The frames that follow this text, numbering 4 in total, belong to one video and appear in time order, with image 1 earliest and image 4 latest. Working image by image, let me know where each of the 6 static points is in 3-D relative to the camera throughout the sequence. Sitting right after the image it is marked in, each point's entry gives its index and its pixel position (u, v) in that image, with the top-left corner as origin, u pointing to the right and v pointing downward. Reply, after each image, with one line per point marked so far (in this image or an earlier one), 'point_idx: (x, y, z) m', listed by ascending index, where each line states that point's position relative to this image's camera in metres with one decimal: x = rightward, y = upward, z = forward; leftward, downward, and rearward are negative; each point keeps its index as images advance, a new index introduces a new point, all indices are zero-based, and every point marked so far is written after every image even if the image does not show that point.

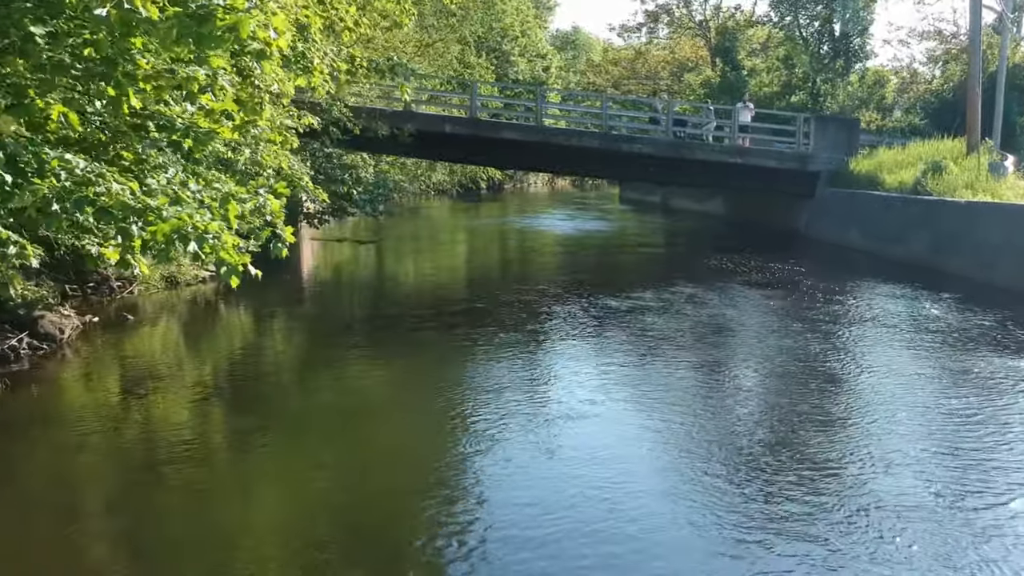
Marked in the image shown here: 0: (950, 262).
0: (+8.6, +0.5, +18.8) m
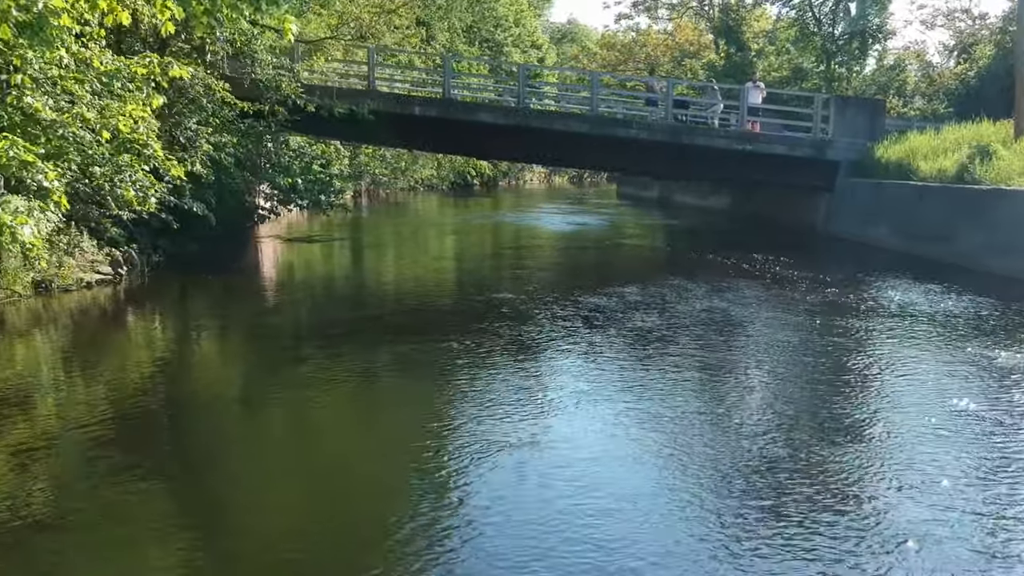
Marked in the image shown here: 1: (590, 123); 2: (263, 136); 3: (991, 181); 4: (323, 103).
0: (+8.2, +0.5, +16.5) m
1: (+1.7, +3.4, +20.0) m
2: (-4.8, +2.8, +17.9) m
3: (+8.4, +1.9, +17.0) m
4: (-3.8, +3.7, +18.9) m
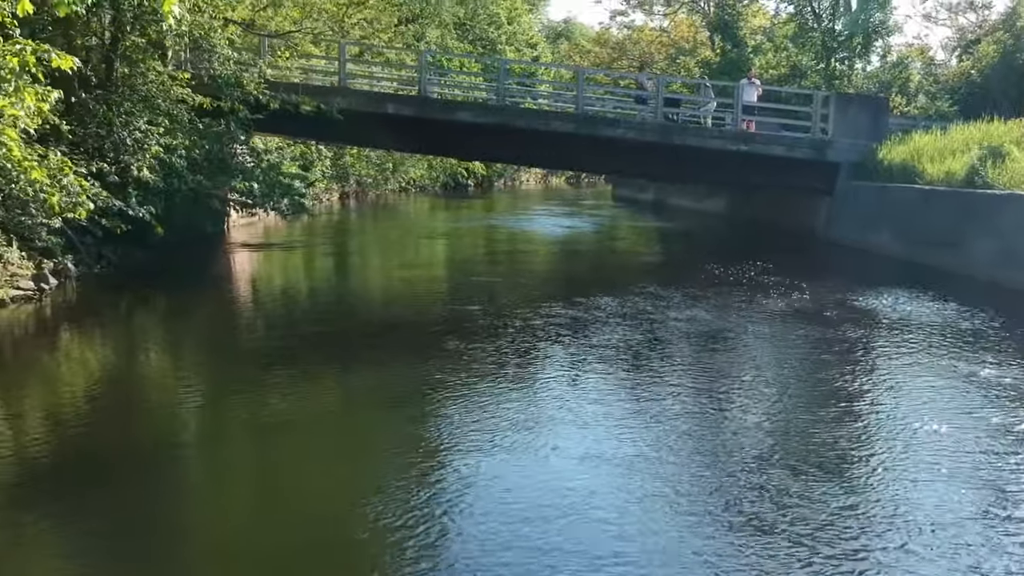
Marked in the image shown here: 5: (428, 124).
0: (+7.9, +0.3, +15.6) m
1: (+1.4, +3.2, +19.0) m
2: (-5.1, +2.7, +17.0) m
3: (+8.0, +1.7, +16.1) m
4: (-4.1, +3.5, +18.0) m
5: (-1.7, +3.3, +19.3) m
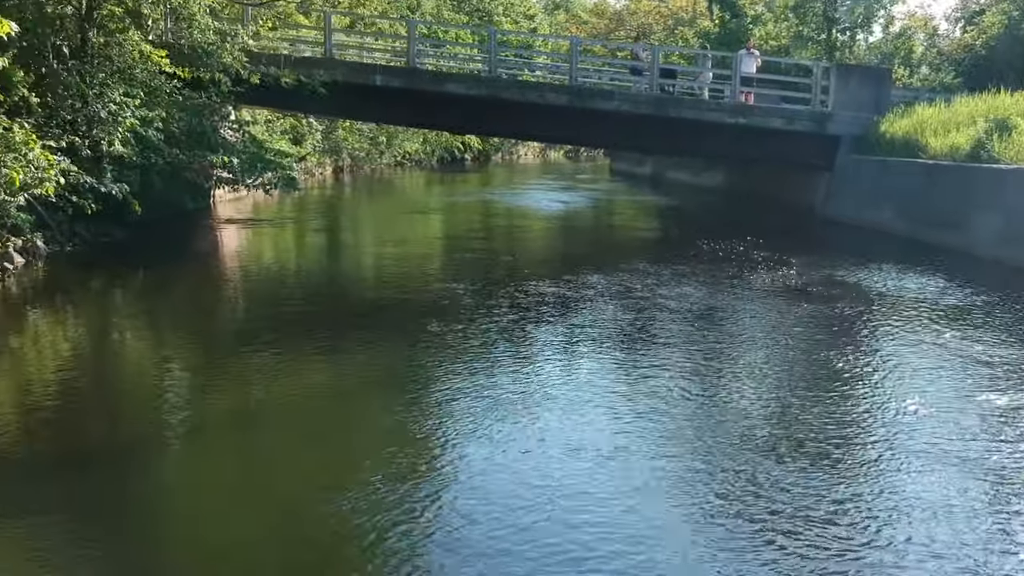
0: (+7.8, +0.7, +15.2) m
1: (+1.2, +3.7, +18.5) m
2: (-5.2, +3.1, +16.5) m
3: (+7.9, +2.1, +15.7) m
4: (-4.2, +3.9, +17.5) m
5: (-1.8, +3.7, +18.8) m
